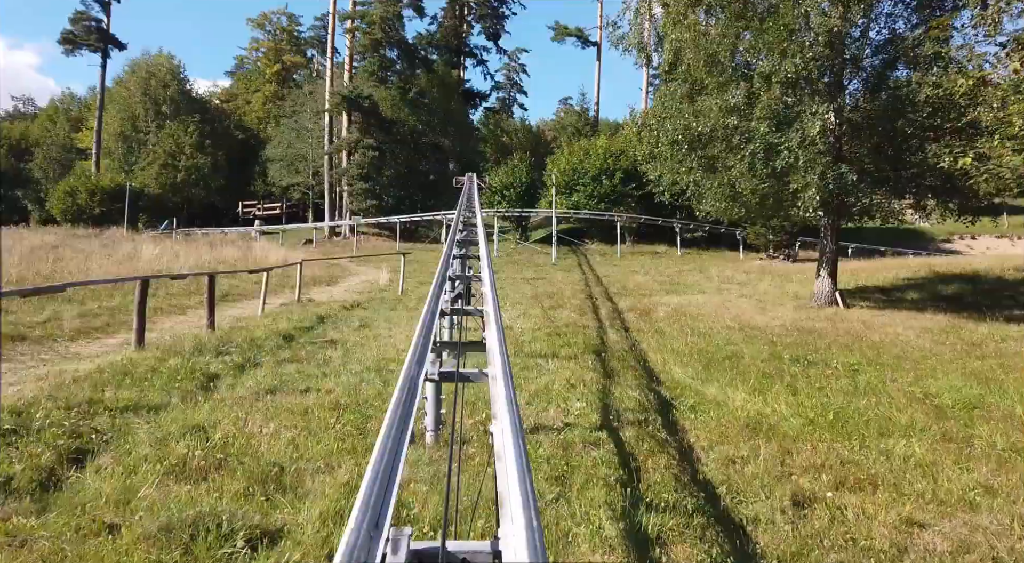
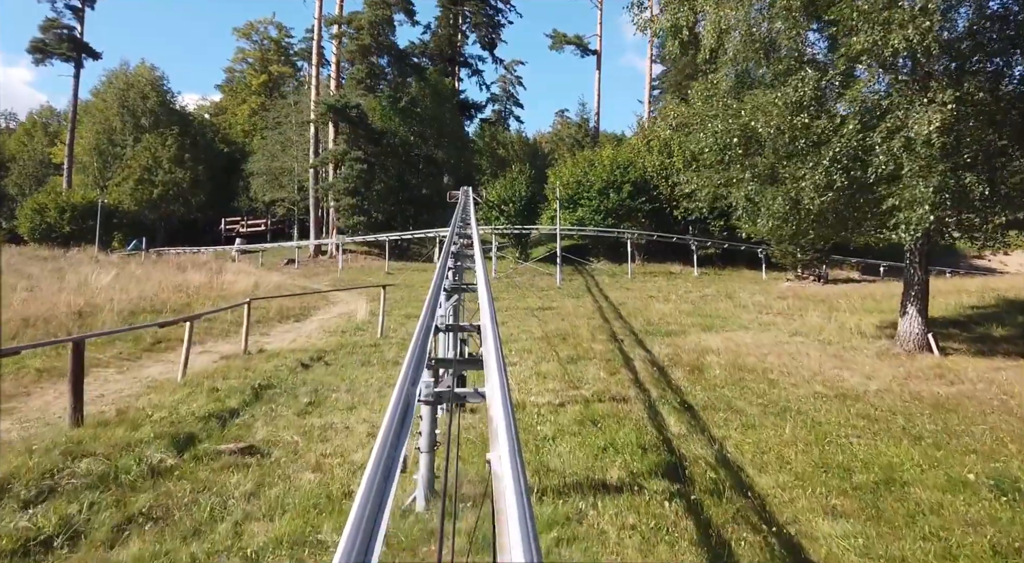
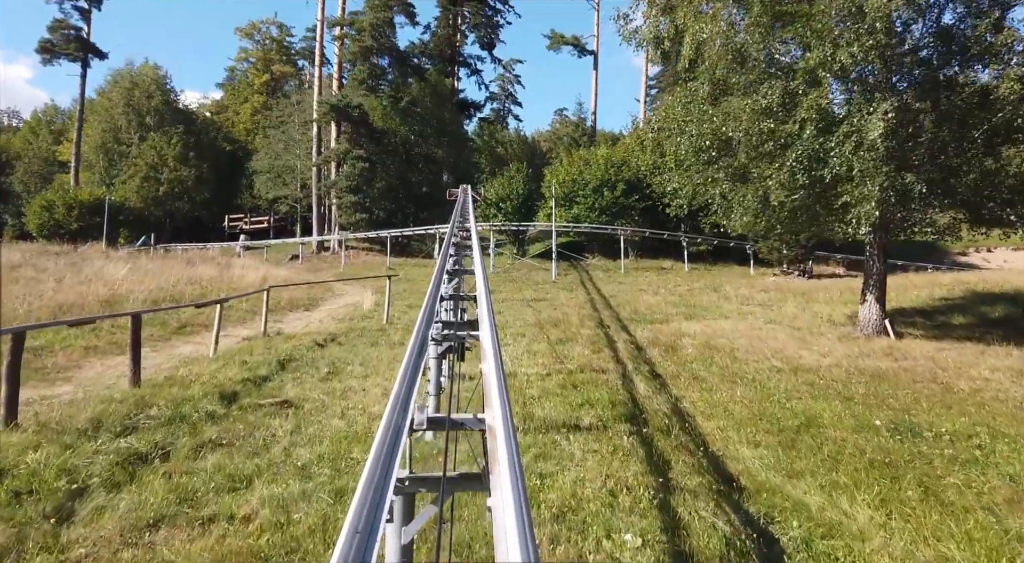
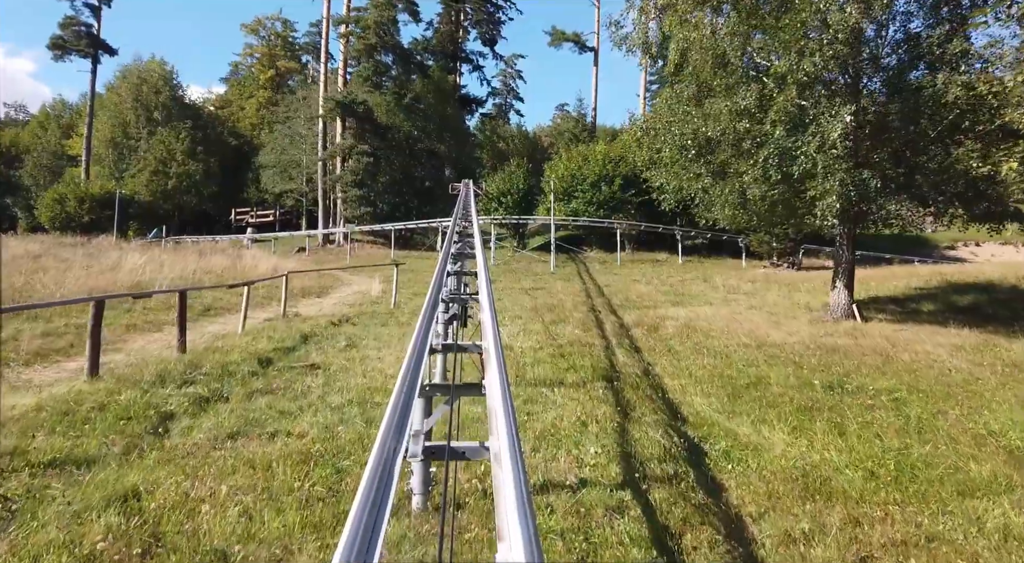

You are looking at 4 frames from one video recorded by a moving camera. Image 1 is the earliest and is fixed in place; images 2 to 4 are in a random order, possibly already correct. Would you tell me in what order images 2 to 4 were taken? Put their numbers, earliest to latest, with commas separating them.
4, 3, 2
